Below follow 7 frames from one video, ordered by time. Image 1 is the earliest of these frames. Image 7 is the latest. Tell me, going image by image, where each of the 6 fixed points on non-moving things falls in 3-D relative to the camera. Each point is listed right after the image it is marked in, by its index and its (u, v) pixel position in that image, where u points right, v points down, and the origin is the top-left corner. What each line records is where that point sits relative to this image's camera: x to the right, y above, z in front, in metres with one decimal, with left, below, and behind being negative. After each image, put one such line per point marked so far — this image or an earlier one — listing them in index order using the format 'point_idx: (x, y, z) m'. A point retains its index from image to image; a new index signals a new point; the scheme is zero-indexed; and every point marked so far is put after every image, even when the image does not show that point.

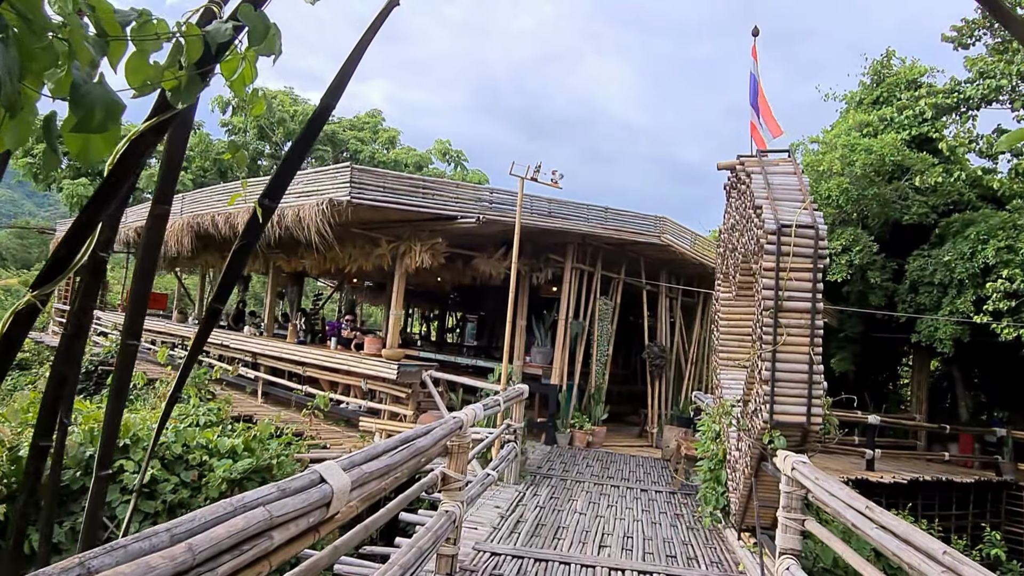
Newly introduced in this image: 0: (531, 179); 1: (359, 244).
0: (+0.2, +1.1, +6.1) m
1: (-2.0, +0.6, +7.7) m
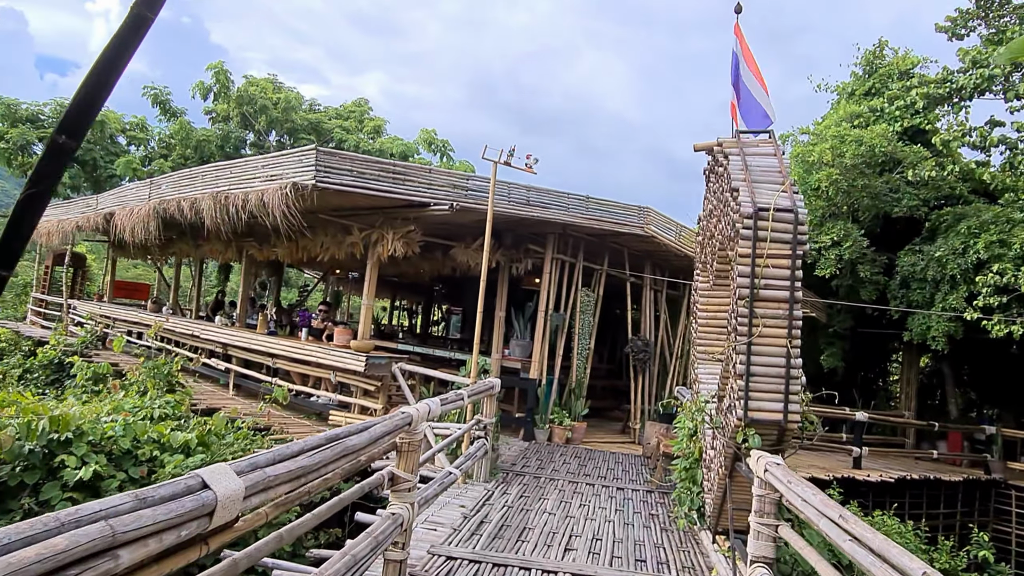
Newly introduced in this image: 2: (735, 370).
0: (-0.1, +1.2, +5.8) m
1: (-2.3, +0.7, +7.4) m
2: (+1.2, -0.5, +3.3) m
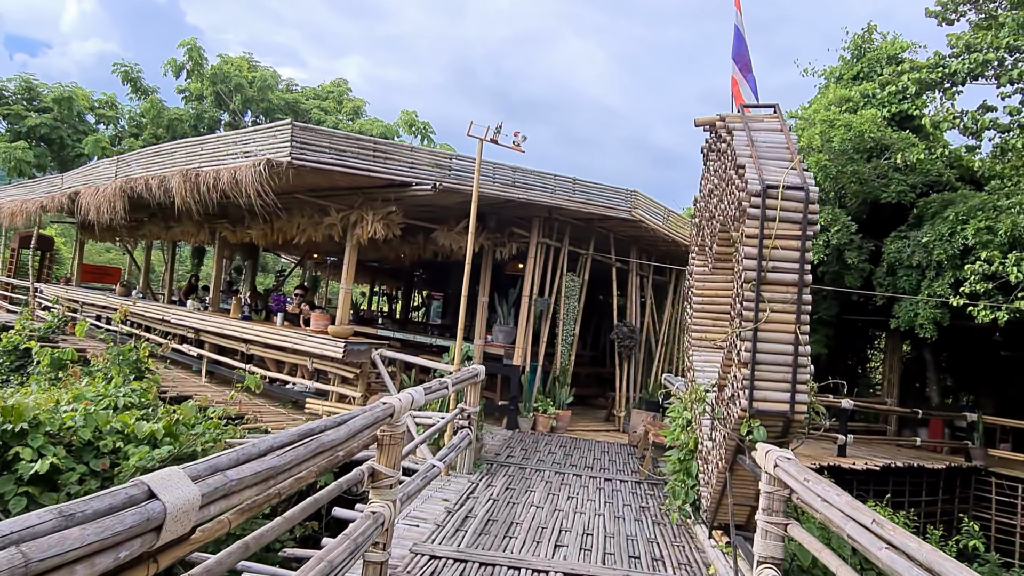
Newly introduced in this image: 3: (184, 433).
0: (-0.2, +1.4, +5.5) m
1: (-2.4, +0.9, +7.1) m
2: (+1.2, -0.4, +3.1) m
3: (-2.8, -1.2, +5.0) m
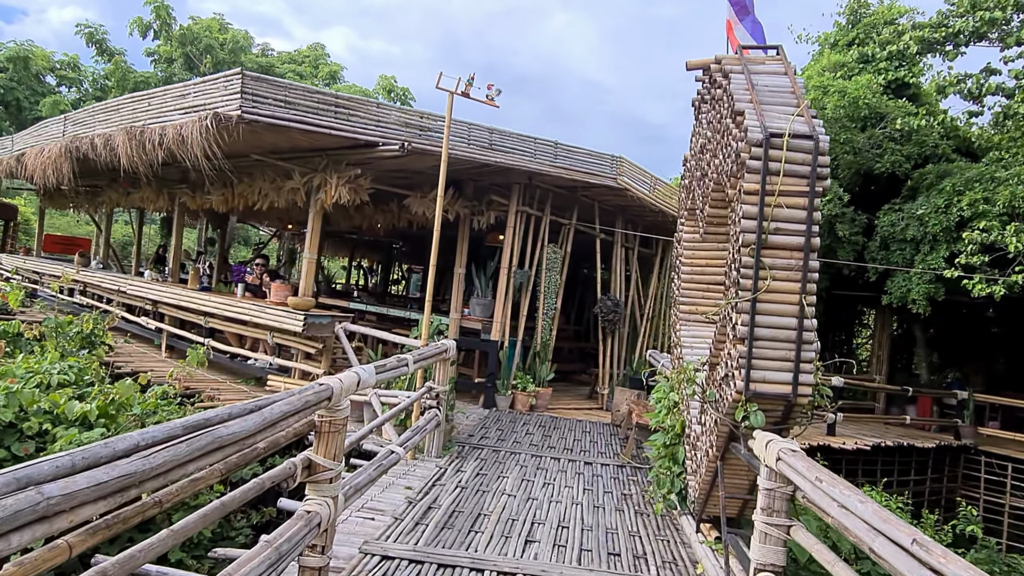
0: (-0.4, +1.6, +5.0) m
1: (-2.7, +1.3, +6.5) m
2: (+1.0, -0.2, +2.7) m
3: (-3.0, -1.0, +4.6) m
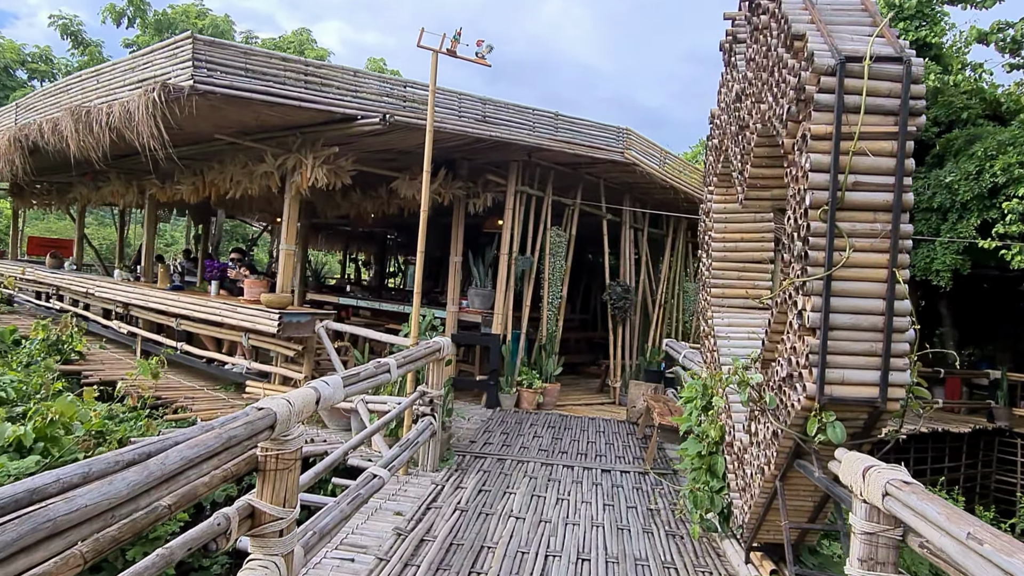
0: (-0.5, +1.7, +4.4) m
1: (-2.7, +1.3, +5.9) m
2: (+1.0, -0.1, +2.1) m
3: (-3.0, -1.0, +4.0) m
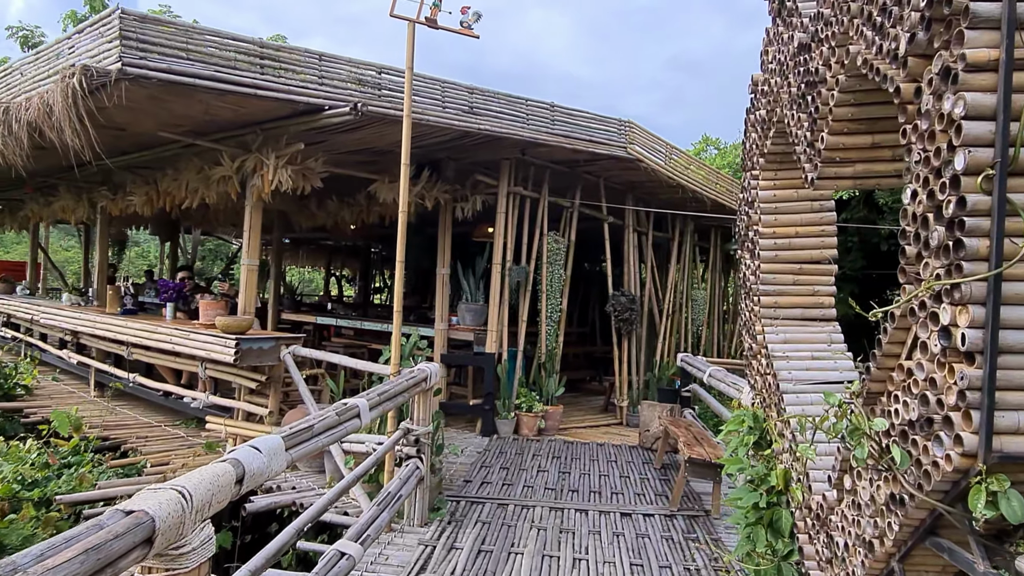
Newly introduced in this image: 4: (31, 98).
0: (-0.5, +1.6, +3.7) m
1: (-2.8, +1.1, +5.2) m
2: (+1.1, -0.1, +1.4) m
3: (-2.9, -1.1, +3.2) m
4: (-3.2, +1.3, +3.9) m
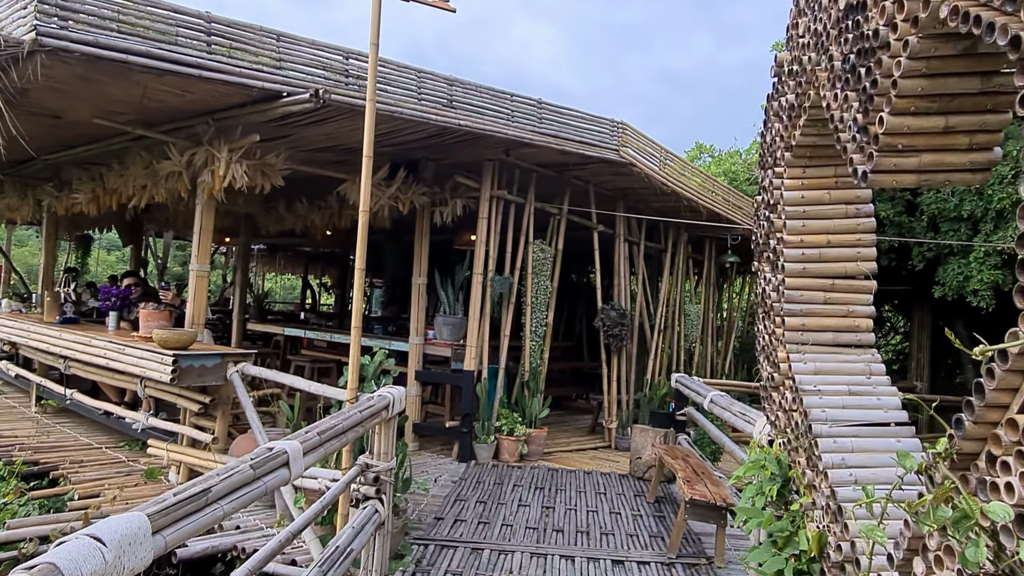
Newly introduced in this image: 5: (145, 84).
0: (-0.6, +1.6, +3.3) m
1: (-2.9, +1.0, +4.7) m
2: (+1.0, -0.2, +1.0) m
3: (-3.0, -1.2, +2.7) m
4: (-3.3, +1.2, +3.4) m
5: (-2.2, +1.2, +3.6) m
